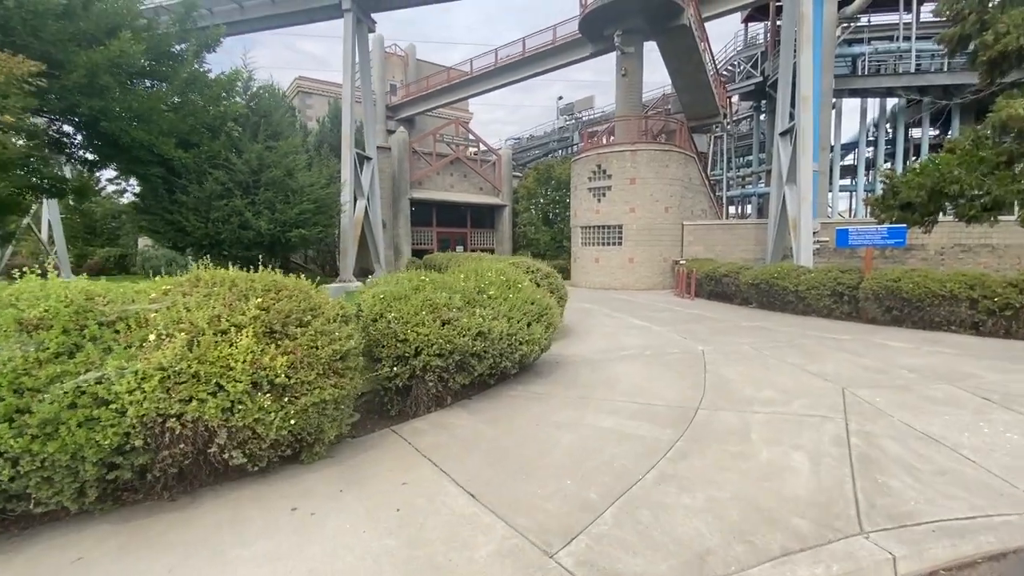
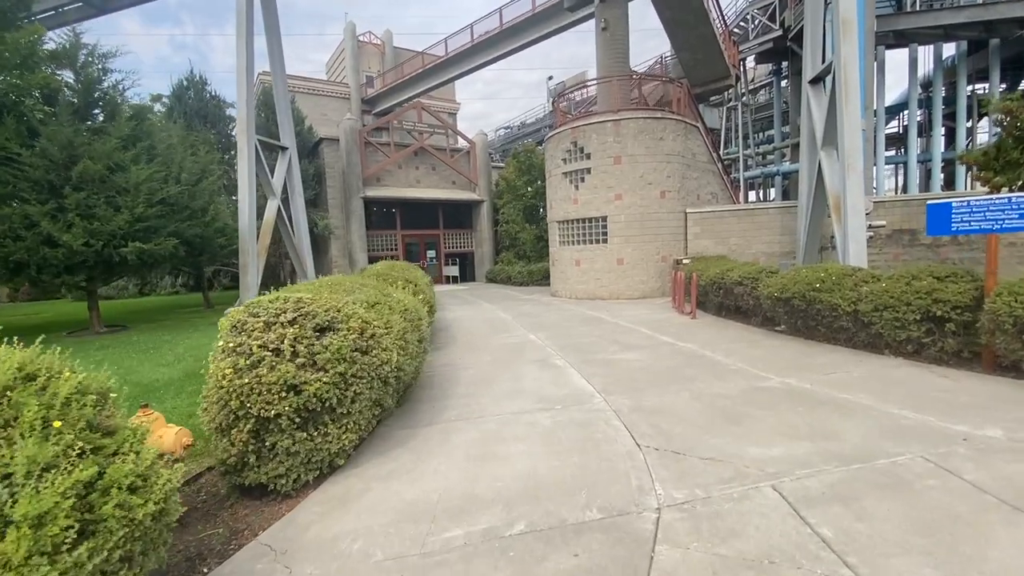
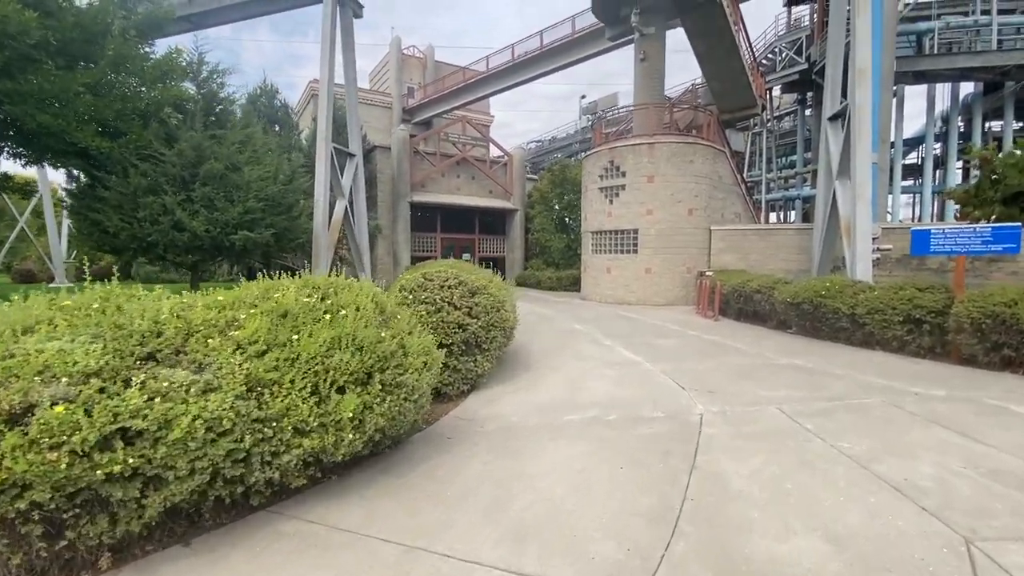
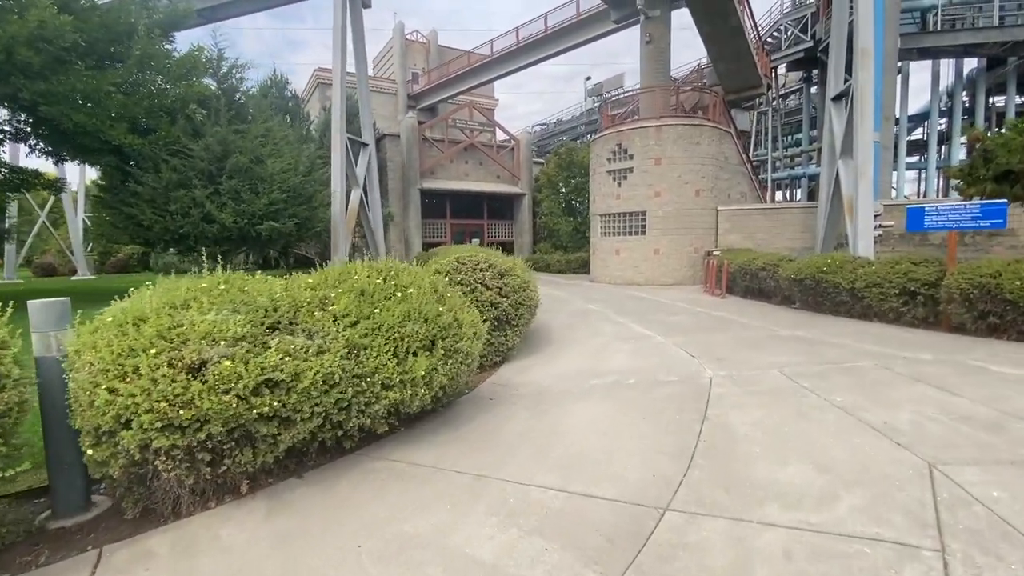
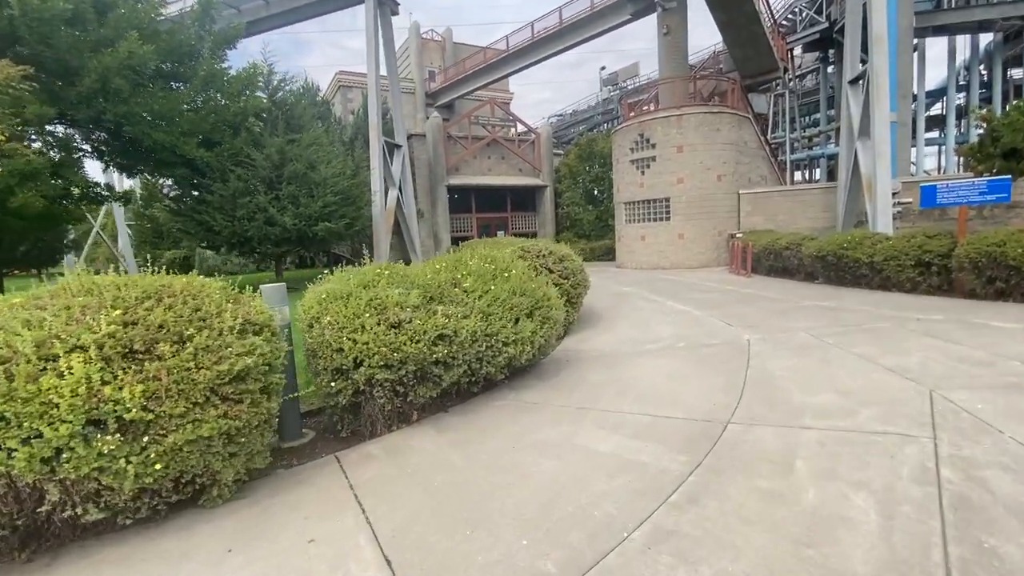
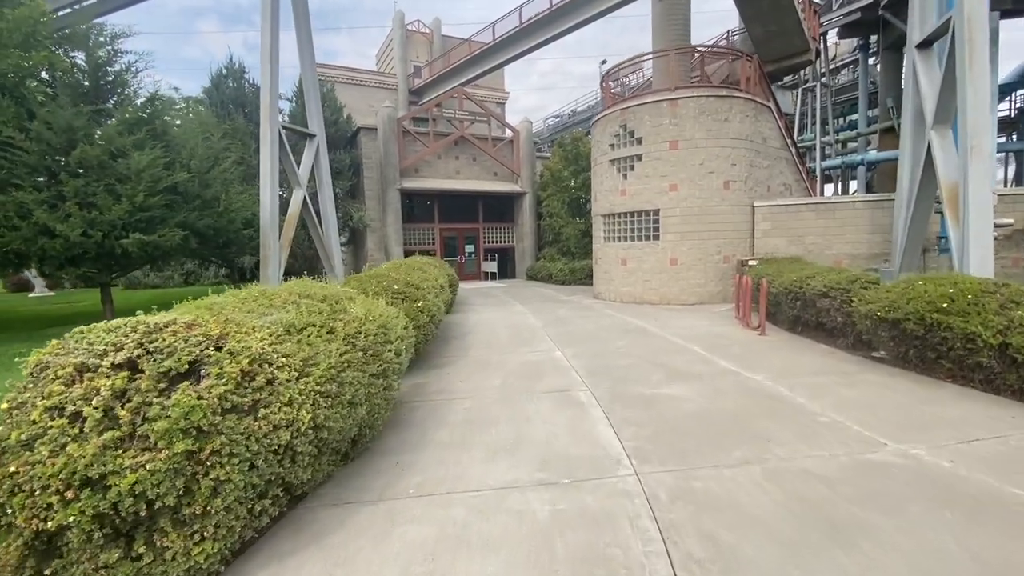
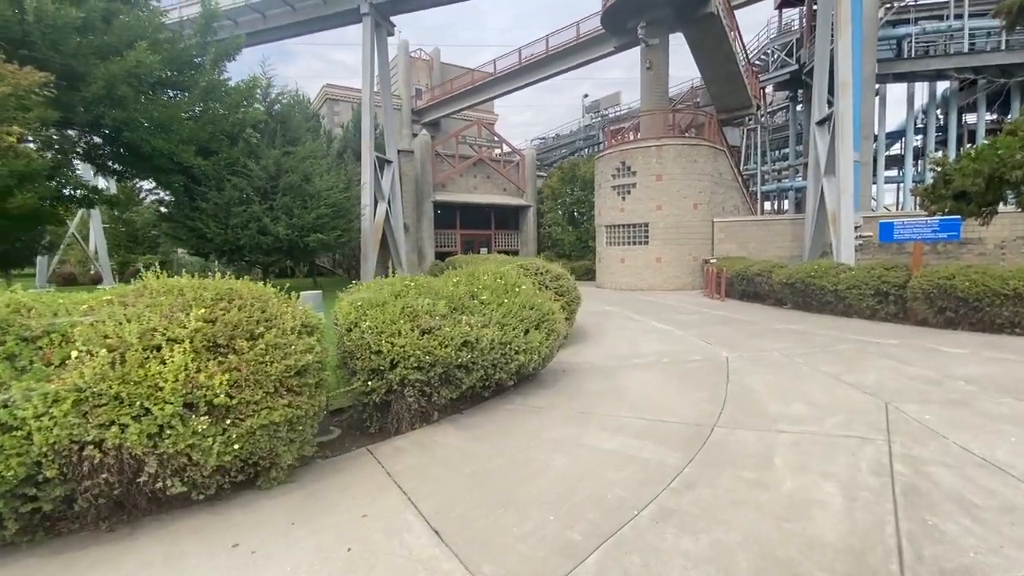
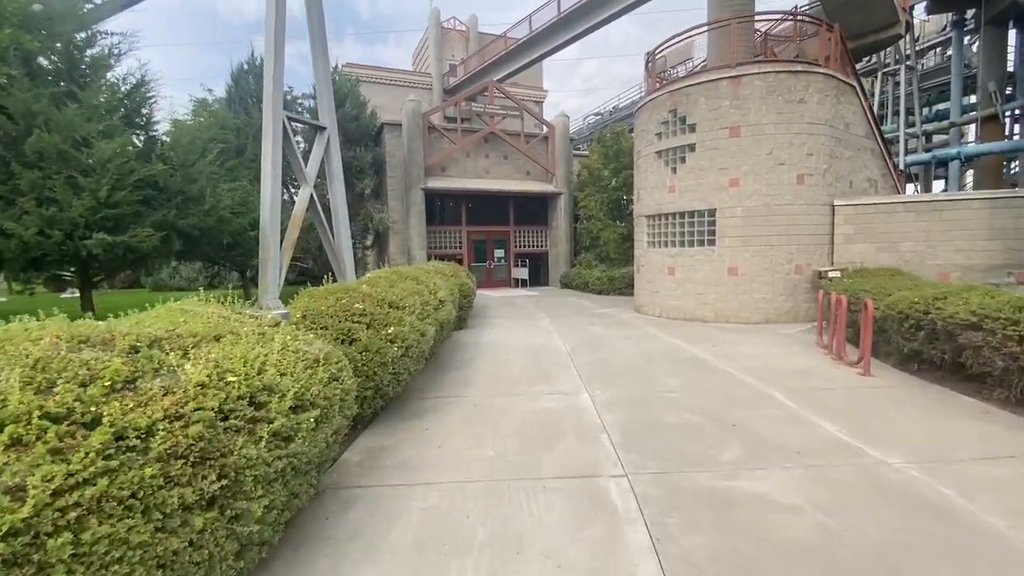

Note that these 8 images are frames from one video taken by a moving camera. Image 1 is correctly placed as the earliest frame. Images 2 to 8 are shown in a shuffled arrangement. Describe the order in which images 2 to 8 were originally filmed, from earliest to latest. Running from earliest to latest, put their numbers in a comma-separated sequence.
7, 5, 4, 3, 2, 6, 8
